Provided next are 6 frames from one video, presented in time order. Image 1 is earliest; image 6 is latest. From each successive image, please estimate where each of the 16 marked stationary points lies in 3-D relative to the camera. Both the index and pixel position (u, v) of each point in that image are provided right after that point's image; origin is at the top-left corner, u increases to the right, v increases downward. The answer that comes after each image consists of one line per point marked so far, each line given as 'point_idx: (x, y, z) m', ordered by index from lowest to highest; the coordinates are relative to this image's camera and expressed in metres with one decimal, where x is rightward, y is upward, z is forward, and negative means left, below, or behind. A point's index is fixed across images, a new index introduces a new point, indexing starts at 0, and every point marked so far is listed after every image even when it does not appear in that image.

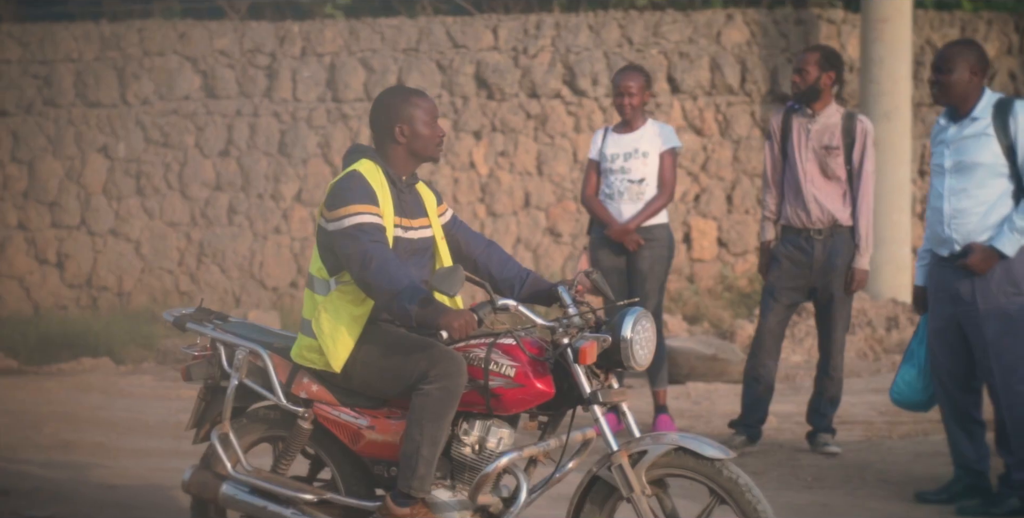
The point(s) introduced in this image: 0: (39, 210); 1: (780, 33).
0: (-2.4, +0.3, +9.8) m
1: (+1.4, +1.1, +9.5) m
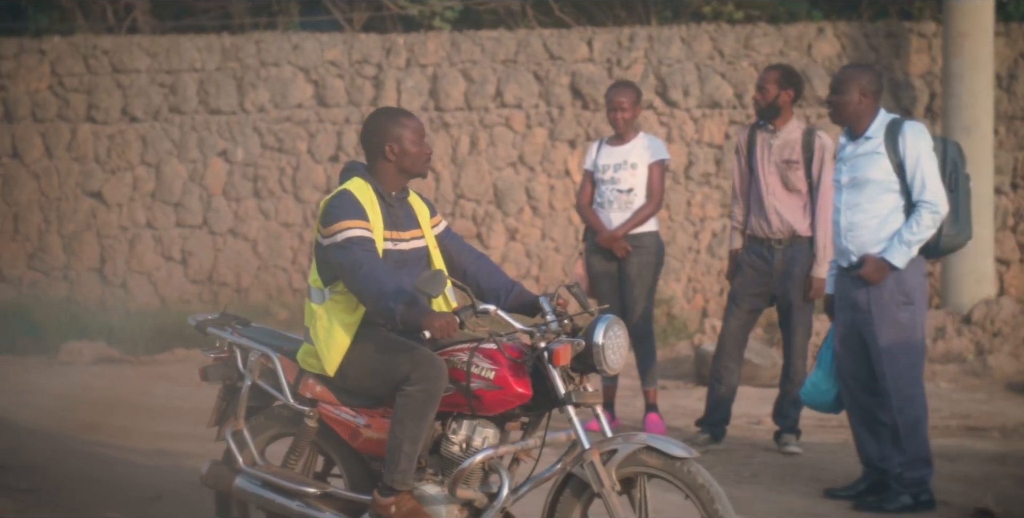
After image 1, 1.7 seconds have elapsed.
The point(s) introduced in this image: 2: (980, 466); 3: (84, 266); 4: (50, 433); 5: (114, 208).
0: (-1.9, +0.3, +10.4) m
1: (+1.8, +1.1, +9.7) m
2: (+1.3, -0.6, +5.5) m
3: (-2.4, 0.0, +10.6) m
4: (-1.8, -0.7, +7.5) m
5: (-2.2, +0.3, +10.5) m
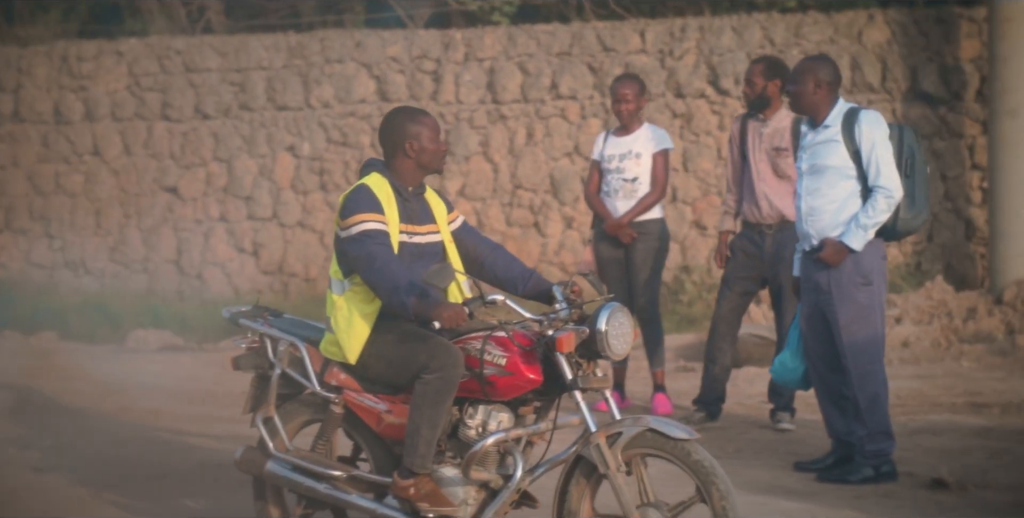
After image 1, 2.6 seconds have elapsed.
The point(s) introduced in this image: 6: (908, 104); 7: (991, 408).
0: (-1.5, +0.3, +10.8) m
1: (+2.1, +1.1, +9.8) m
2: (+1.3, -0.5, +5.6) m
3: (-2.0, 0.0, +11.0) m
4: (-1.7, -0.7, +7.9) m
5: (-1.8, +0.3, +10.9) m
6: (+2.0, +0.8, +9.6) m
7: (+1.6, -0.5, +6.5) m
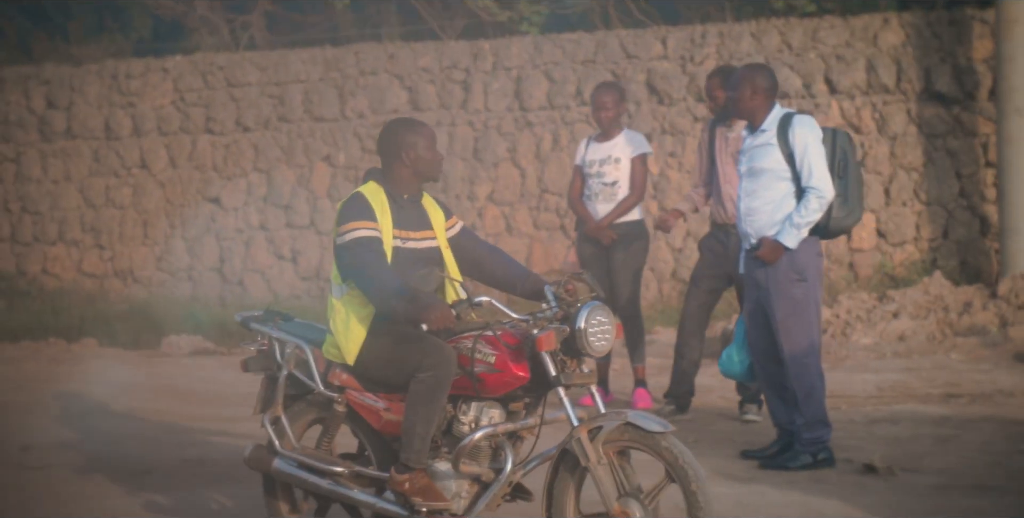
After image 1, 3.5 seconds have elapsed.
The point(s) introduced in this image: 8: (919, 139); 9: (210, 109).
0: (-1.4, +0.3, +11.2) m
1: (+2.2, +1.2, +10.0) m
2: (+1.2, -0.5, +5.9) m
3: (-1.8, 0.0, +11.4) m
4: (-1.7, -0.7, +8.3) m
5: (-1.6, +0.3, +11.3) m
6: (+2.1, +0.8, +9.8) m
7: (+1.6, -0.5, +6.7) m
8: (+2.0, +0.6, +9.6) m
9: (-1.8, +0.9, +11.3) m
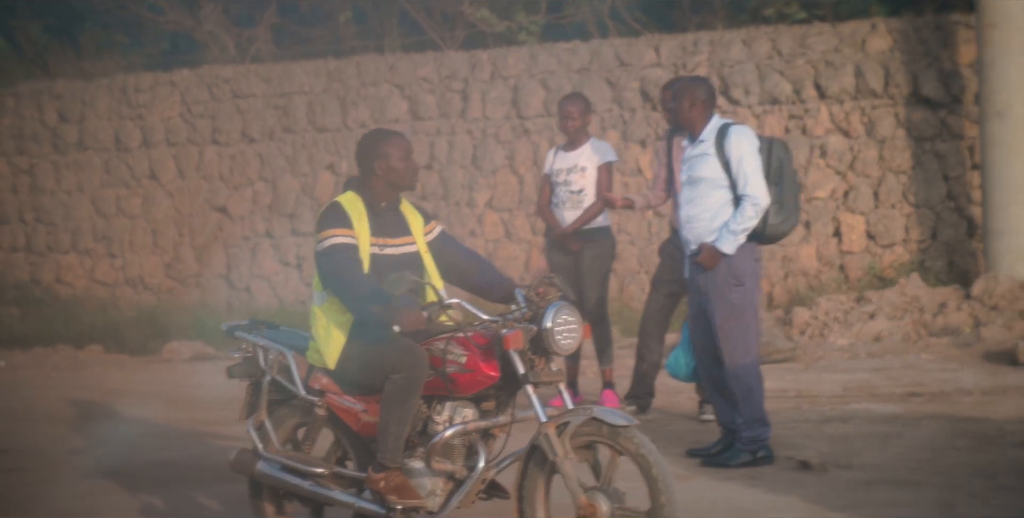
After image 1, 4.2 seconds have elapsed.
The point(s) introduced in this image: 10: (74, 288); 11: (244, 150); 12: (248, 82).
0: (-1.4, +0.2, +11.4) m
1: (+2.1, +1.1, +10.1) m
2: (+1.1, -0.5, +6.1) m
3: (-1.8, -0.1, +11.7) m
4: (-1.7, -0.7, +8.5) m
5: (-1.6, +0.2, +11.6) m
6: (+2.0, +0.8, +10.0) m
7: (+1.4, -0.5, +6.9) m
8: (+2.0, +0.6, +9.8) m
9: (-1.8, +0.8, +11.6) m
10: (-2.7, -0.2, +12.2) m
11: (-1.6, +0.6, +11.5) m
12: (-1.6, +1.0, +11.5) m
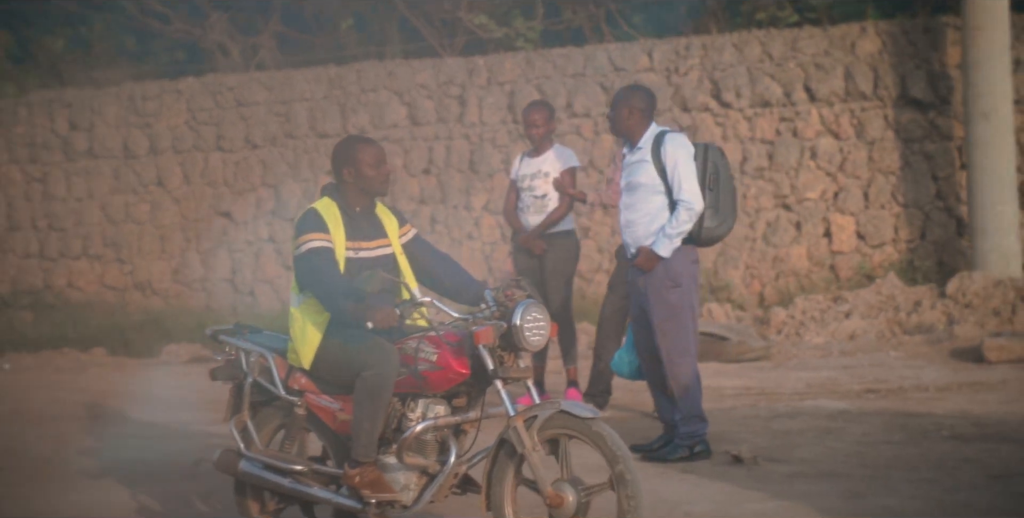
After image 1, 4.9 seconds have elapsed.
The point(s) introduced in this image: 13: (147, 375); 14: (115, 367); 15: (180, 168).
0: (-1.4, +0.2, +11.7) m
1: (+2.1, +1.1, +10.3) m
2: (+1.0, -0.5, +6.2) m
3: (-1.8, -0.1, +11.9) m
4: (-1.8, -0.8, +8.8) m
5: (-1.6, +0.2, +11.8) m
6: (+2.0, +0.8, +10.1) m
7: (+1.3, -0.5, +7.0) m
8: (+1.9, +0.6, +9.9) m
9: (-1.8, +0.8, +11.8) m
10: (-2.7, -0.2, +12.4) m
11: (-1.6, +0.6, +11.7) m
12: (-1.6, +1.0, +11.7) m
13: (-1.8, -0.6, +9.9) m
14: (-2.0, -0.6, +10.2) m
15: (-2.1, +0.6, +12.0) m
